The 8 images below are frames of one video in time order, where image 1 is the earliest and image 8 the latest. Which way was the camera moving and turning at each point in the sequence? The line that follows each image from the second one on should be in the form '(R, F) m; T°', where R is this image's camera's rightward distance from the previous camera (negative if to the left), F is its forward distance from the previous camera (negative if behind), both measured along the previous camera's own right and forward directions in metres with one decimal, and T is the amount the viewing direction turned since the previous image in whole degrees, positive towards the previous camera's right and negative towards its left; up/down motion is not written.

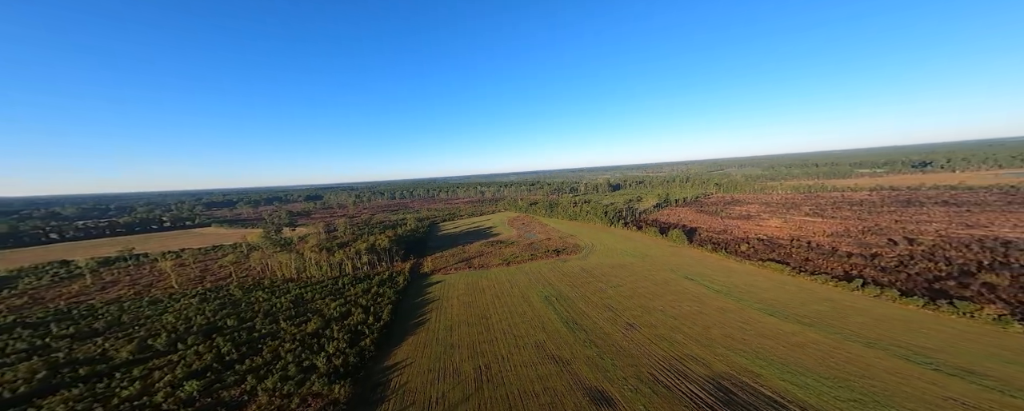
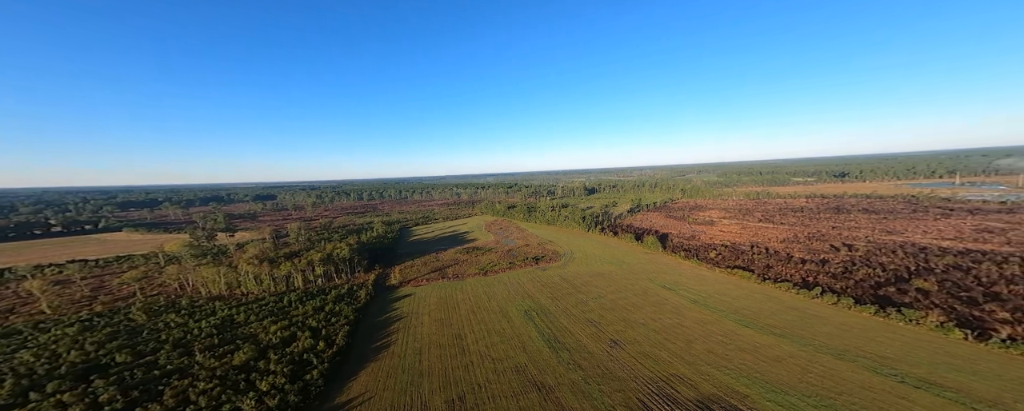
(-0.9, +1.8) m; +6°
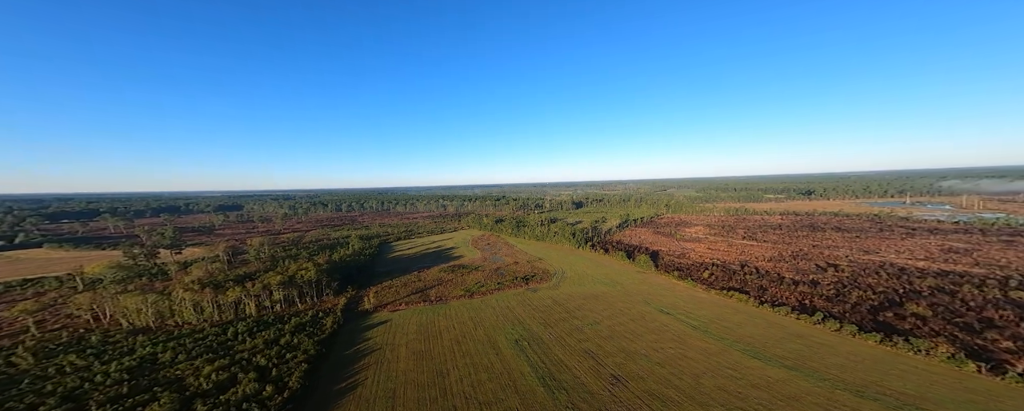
(-0.6, +2.3) m; +3°
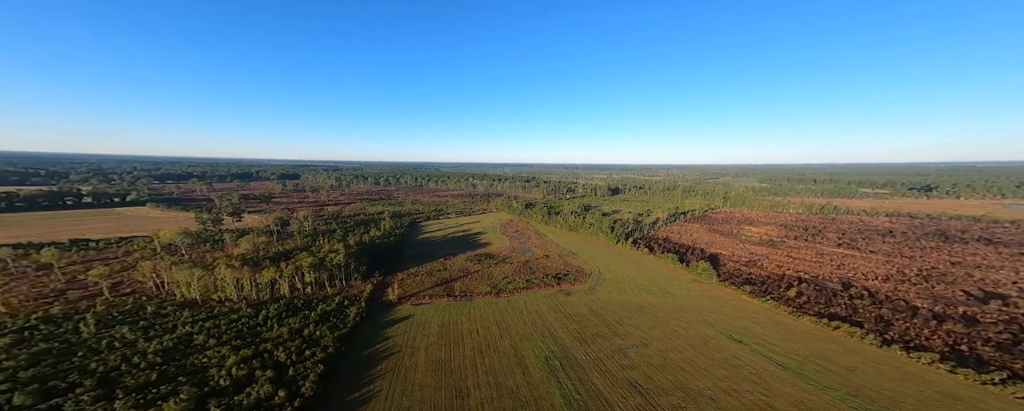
(+0.3, +3.9) m; -10°
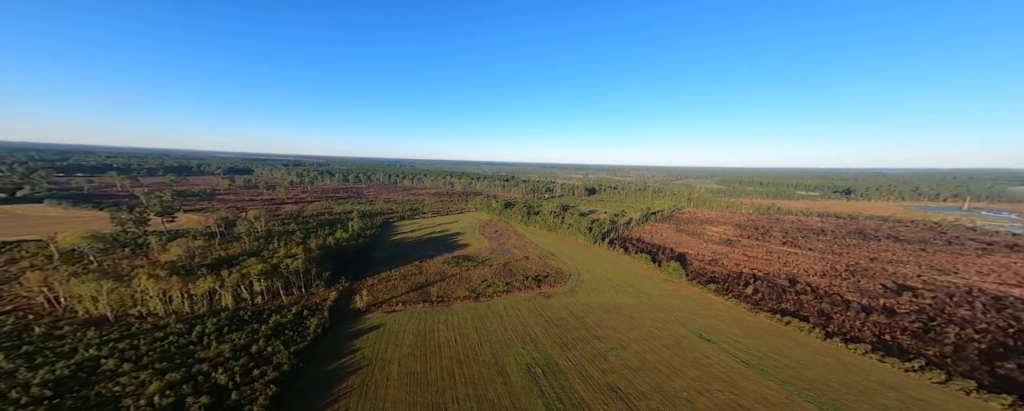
(-0.7, +0.7) m; +6°
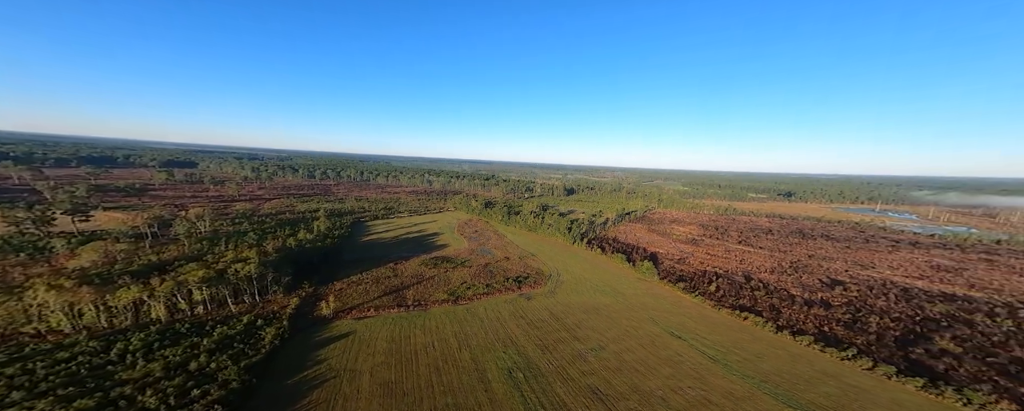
(-0.6, +0.3) m; +6°
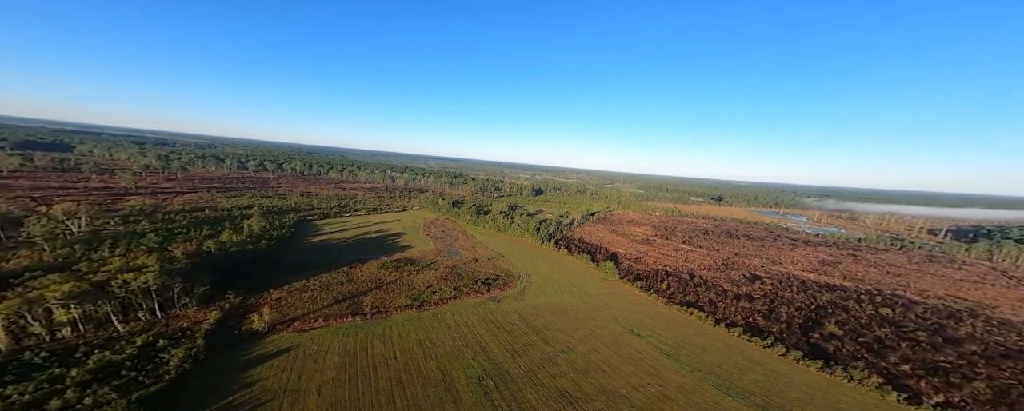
(-1.0, +0.2) m; +8°
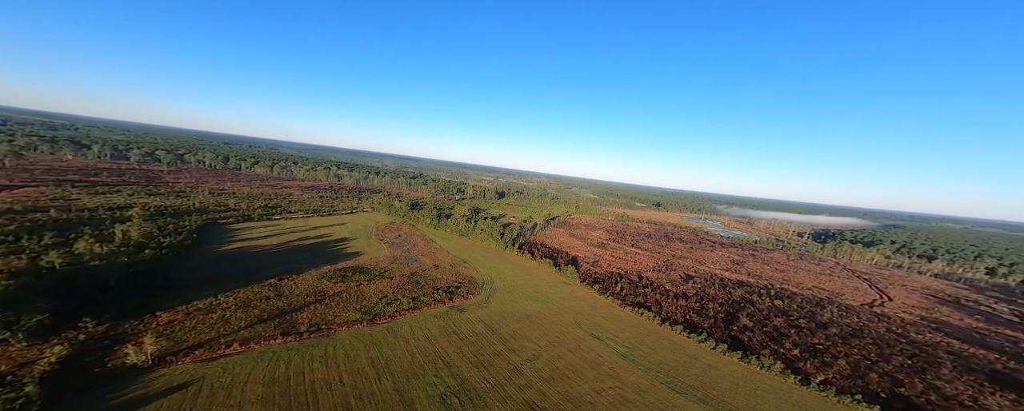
(-0.9, +0.4) m; +8°
